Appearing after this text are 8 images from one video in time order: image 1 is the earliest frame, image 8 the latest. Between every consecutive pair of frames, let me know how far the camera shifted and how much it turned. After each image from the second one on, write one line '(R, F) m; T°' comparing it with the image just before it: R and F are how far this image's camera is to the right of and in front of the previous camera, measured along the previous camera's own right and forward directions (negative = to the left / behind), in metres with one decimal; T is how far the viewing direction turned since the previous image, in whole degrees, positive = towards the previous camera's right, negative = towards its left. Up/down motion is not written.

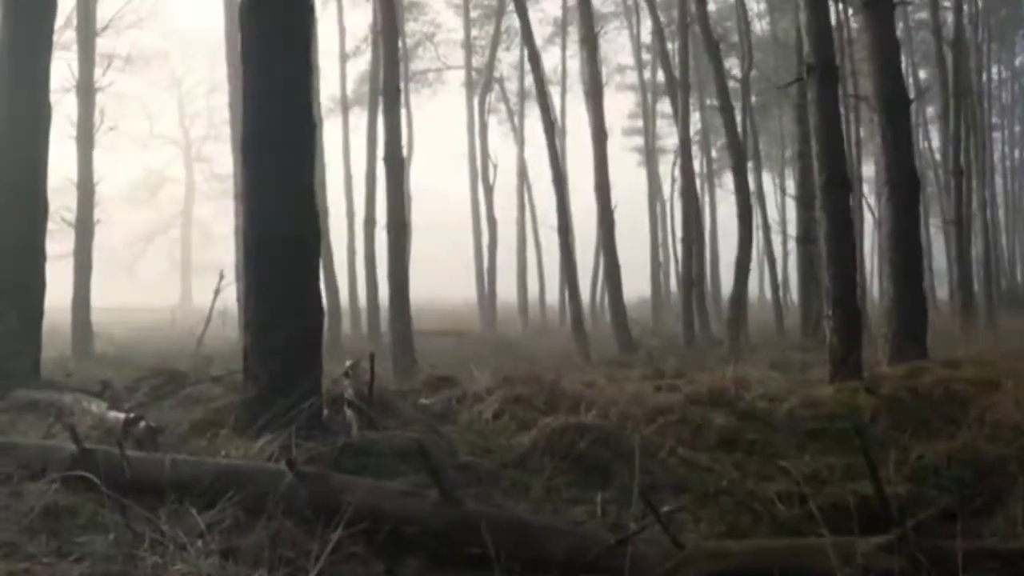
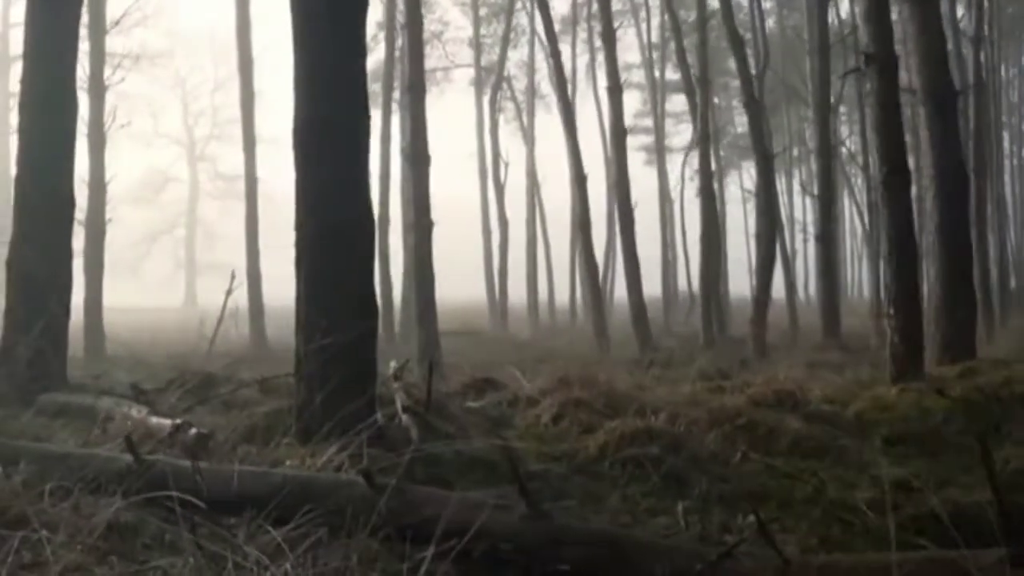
(-0.4, +0.4) m; 0°
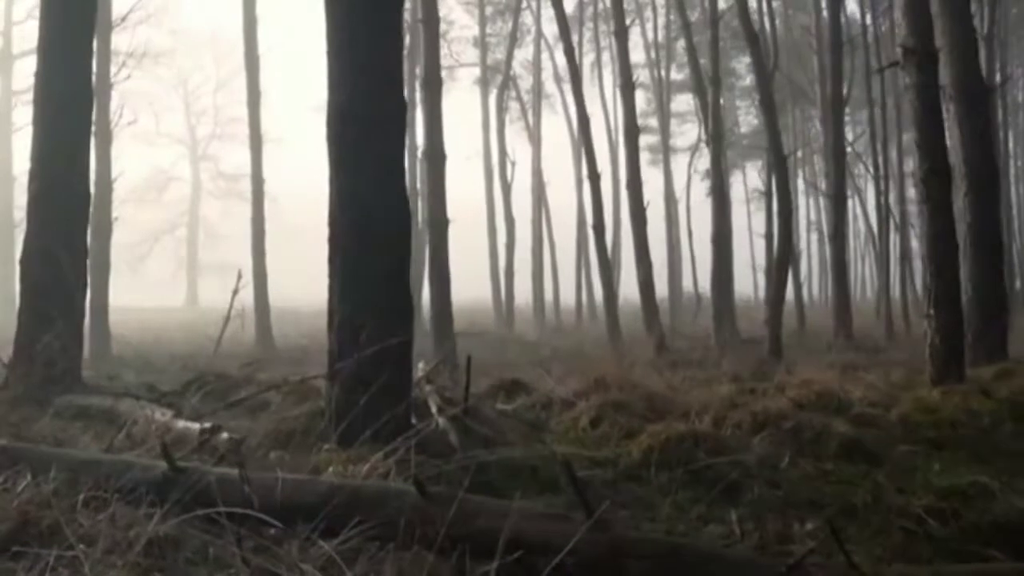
(-0.3, +0.3) m; 0°
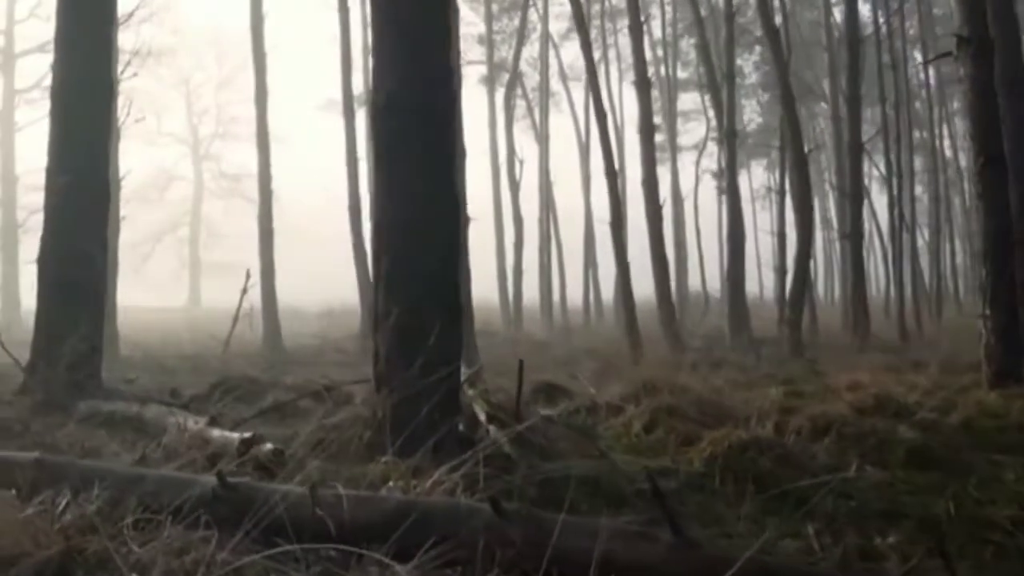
(-0.3, +0.4) m; 0°
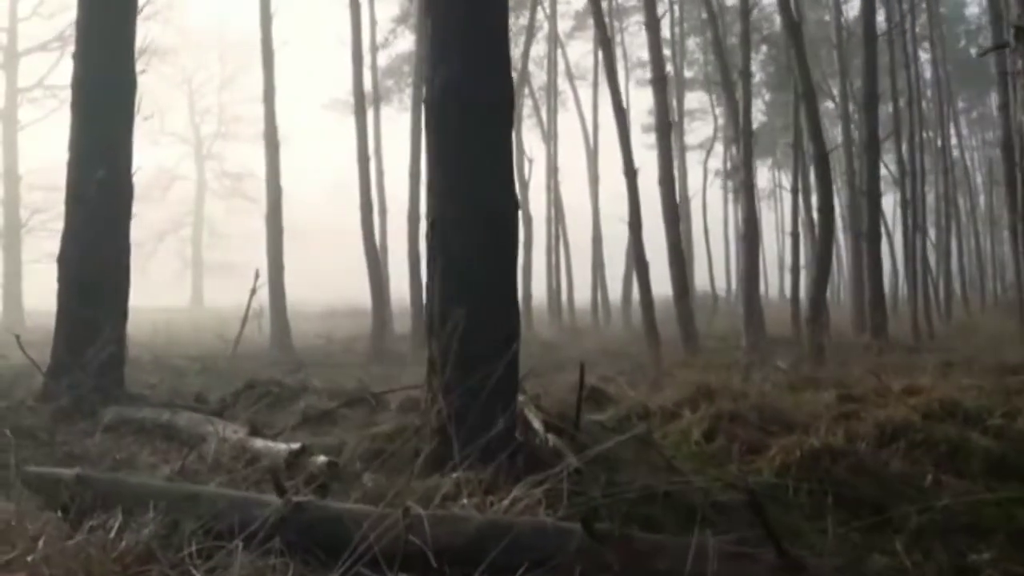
(-0.3, +0.4) m; 0°
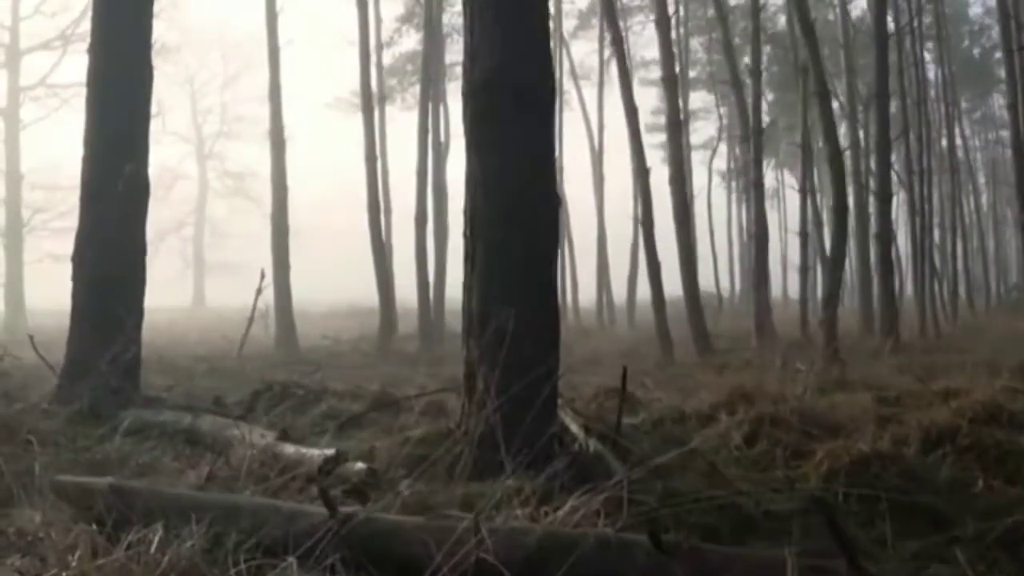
(-0.2, +0.2) m; 0°
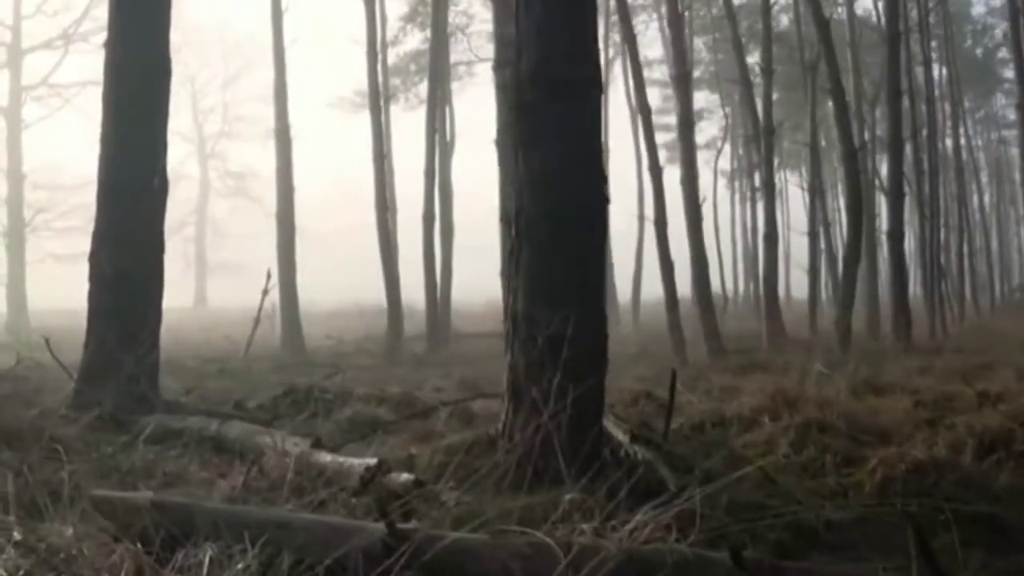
(-0.2, +0.2) m; 0°
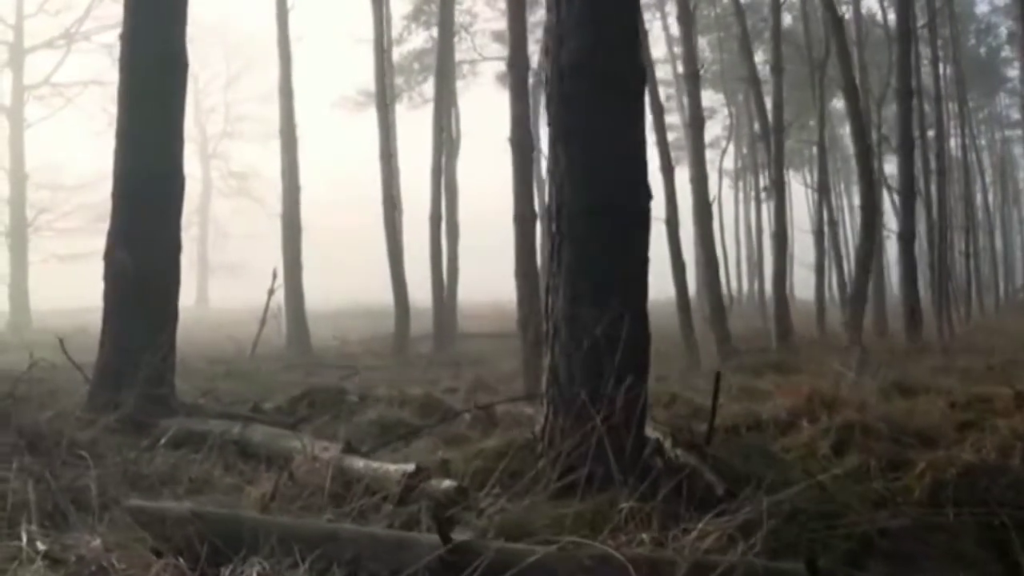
(-0.2, +0.2) m; 0°
